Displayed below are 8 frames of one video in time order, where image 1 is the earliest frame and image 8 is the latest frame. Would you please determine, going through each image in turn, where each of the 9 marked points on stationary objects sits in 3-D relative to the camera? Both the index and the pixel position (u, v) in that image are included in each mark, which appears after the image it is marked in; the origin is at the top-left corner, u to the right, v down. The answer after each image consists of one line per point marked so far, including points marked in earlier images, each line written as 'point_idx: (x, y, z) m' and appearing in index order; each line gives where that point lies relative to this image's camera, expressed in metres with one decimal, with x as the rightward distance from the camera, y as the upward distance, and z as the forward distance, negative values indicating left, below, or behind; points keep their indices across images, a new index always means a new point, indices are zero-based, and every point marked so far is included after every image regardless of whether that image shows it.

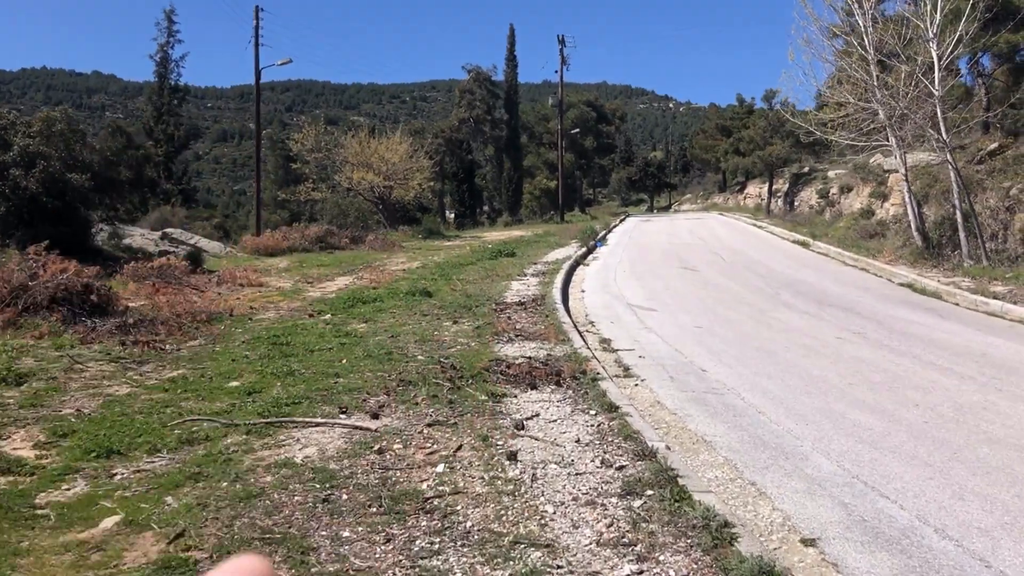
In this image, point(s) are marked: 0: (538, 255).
0: (+0.5, +0.7, +19.8) m
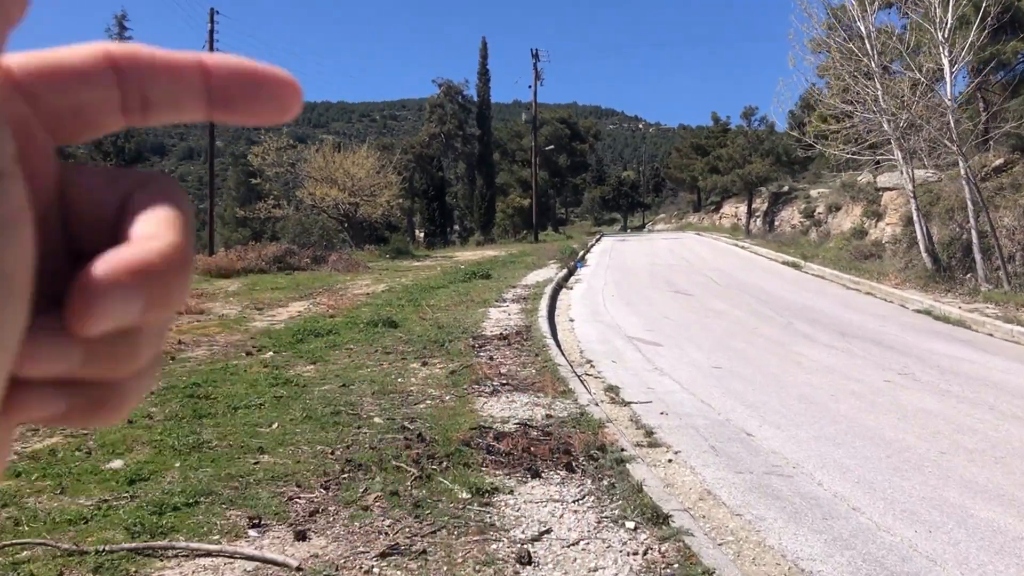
0: (+0.1, +0.2, +18.2) m
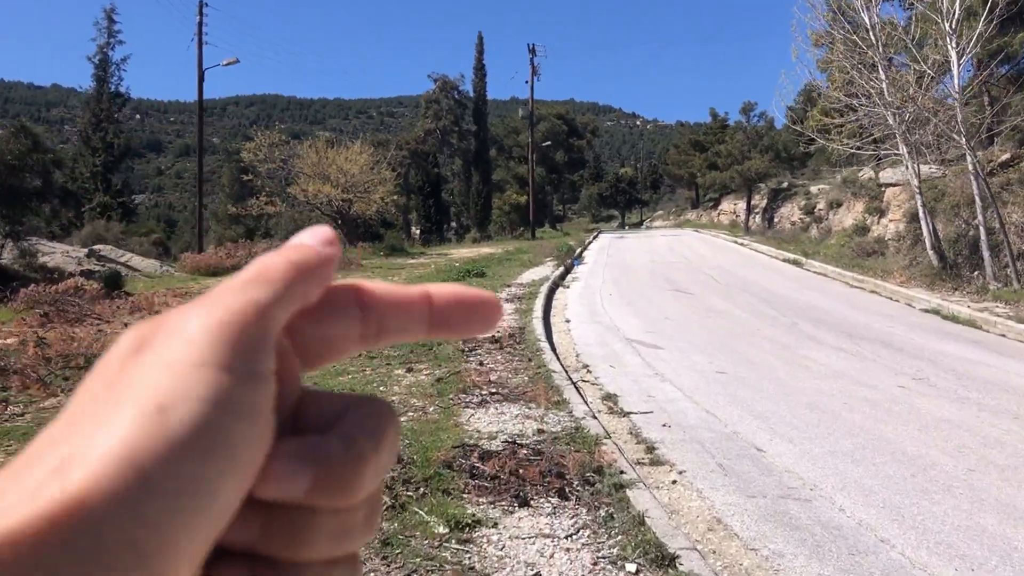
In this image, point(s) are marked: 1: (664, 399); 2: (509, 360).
0: (0.0, +0.3, +17.7) m
1: (+1.0, -0.7, +6.2) m
2: (0.0, -0.5, +7.0) m
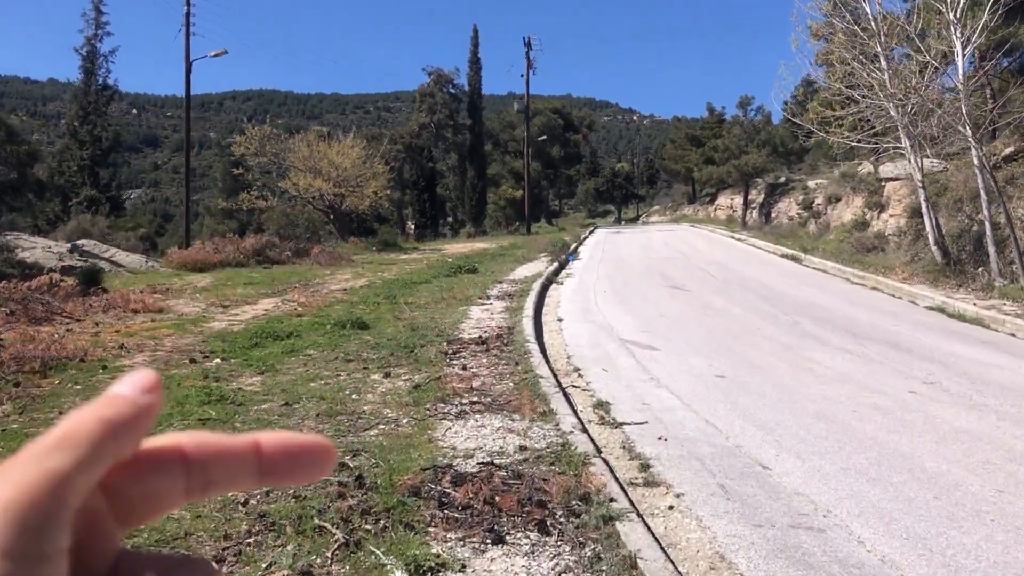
0: (-0.2, +0.3, +17.3) m
1: (+0.9, -0.7, +5.7) m
2: (-0.1, -0.5, +6.6) m
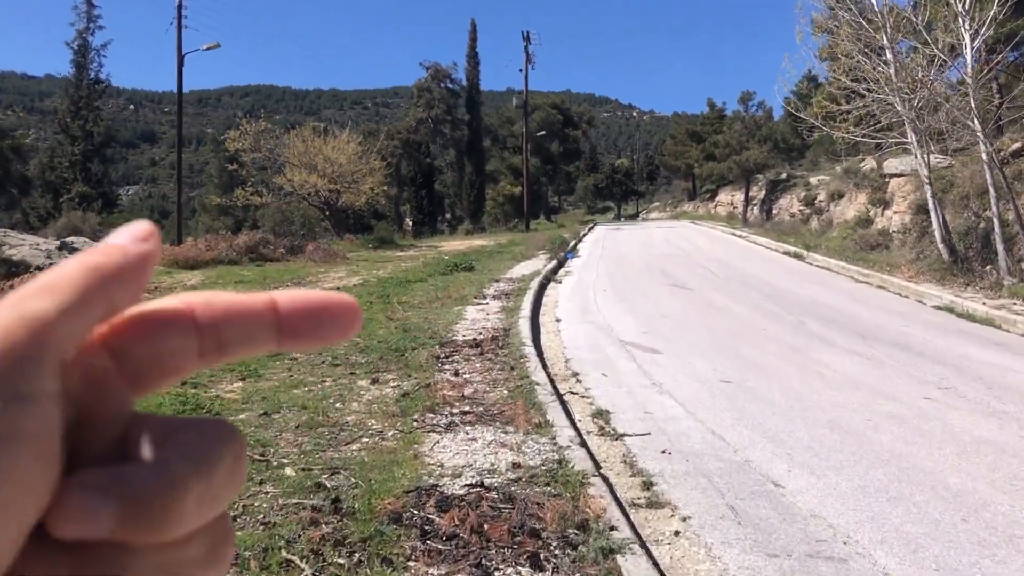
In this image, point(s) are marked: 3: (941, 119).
0: (-0.2, +0.4, +16.9) m
1: (+0.9, -0.7, +5.4) m
2: (-0.2, -0.5, +6.2) m
3: (+6.6, +2.6, +14.4) m
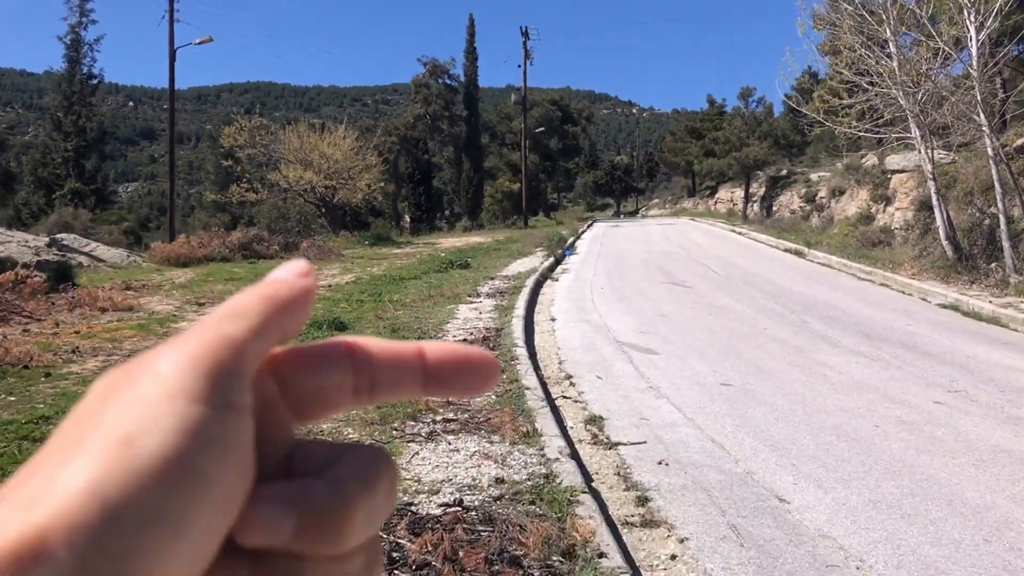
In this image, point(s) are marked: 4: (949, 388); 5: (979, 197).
0: (-0.3, +0.4, +16.6) m
1: (+0.8, -0.7, +5.1) m
2: (-0.2, -0.5, +5.9) m
3: (+6.5, +2.6, +14.1) m
4: (+3.1, -0.7, +6.6) m
5: (+7.9, +1.5, +15.9) m
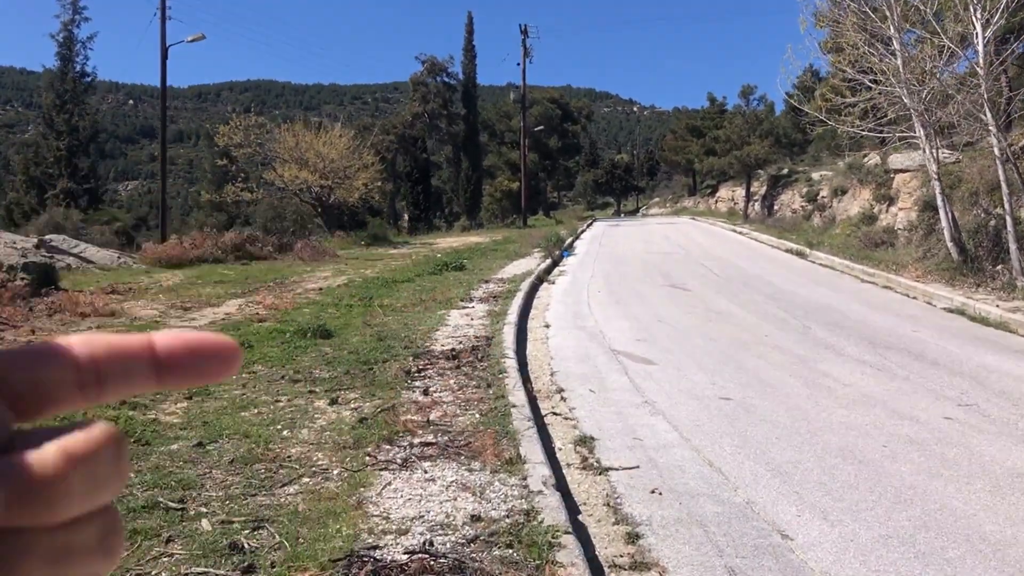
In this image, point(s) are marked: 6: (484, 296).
0: (-0.3, +0.4, +16.3) m
1: (+0.7, -0.8, +4.8) m
2: (-0.3, -0.6, +5.6) m
3: (+6.5, +2.6, +13.8) m
4: (+3.0, -0.8, +6.3) m
5: (+7.9, +1.5, +15.6) m
6: (-0.4, -0.1, +11.6) m
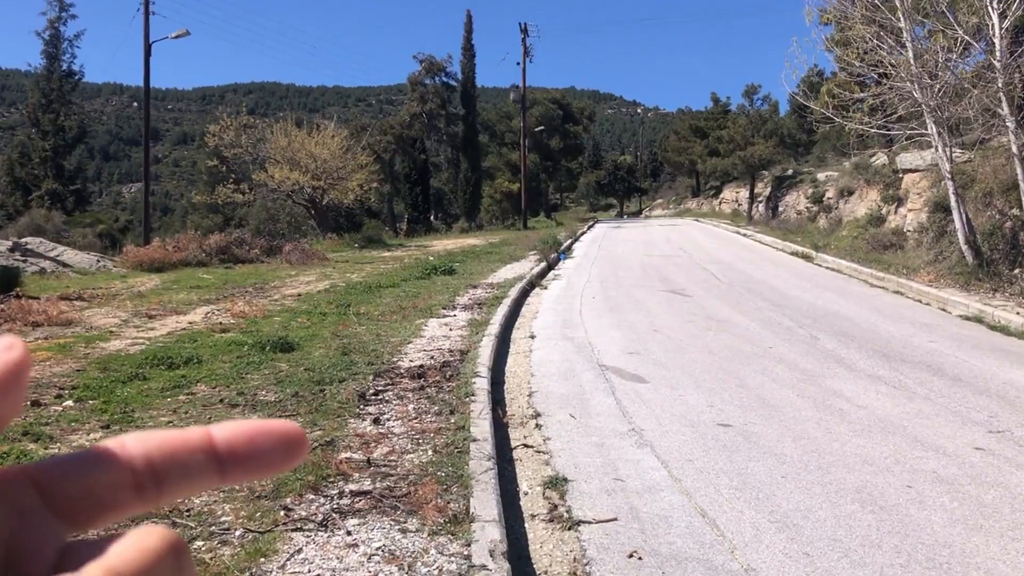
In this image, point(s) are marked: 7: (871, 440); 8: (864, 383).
0: (-0.5, +0.3, +15.6) m
1: (+0.5, -0.8, +4.1) m
2: (-0.5, -0.7, +4.9) m
3: (+6.3, +2.5, +13.0) m
4: (+2.8, -0.8, +5.5) m
5: (+7.7, +1.4, +14.8) m
6: (-0.5, -0.2, +10.8) m
7: (+2.0, -0.8, +5.1) m
8: (+2.6, -0.7, +6.8) m
